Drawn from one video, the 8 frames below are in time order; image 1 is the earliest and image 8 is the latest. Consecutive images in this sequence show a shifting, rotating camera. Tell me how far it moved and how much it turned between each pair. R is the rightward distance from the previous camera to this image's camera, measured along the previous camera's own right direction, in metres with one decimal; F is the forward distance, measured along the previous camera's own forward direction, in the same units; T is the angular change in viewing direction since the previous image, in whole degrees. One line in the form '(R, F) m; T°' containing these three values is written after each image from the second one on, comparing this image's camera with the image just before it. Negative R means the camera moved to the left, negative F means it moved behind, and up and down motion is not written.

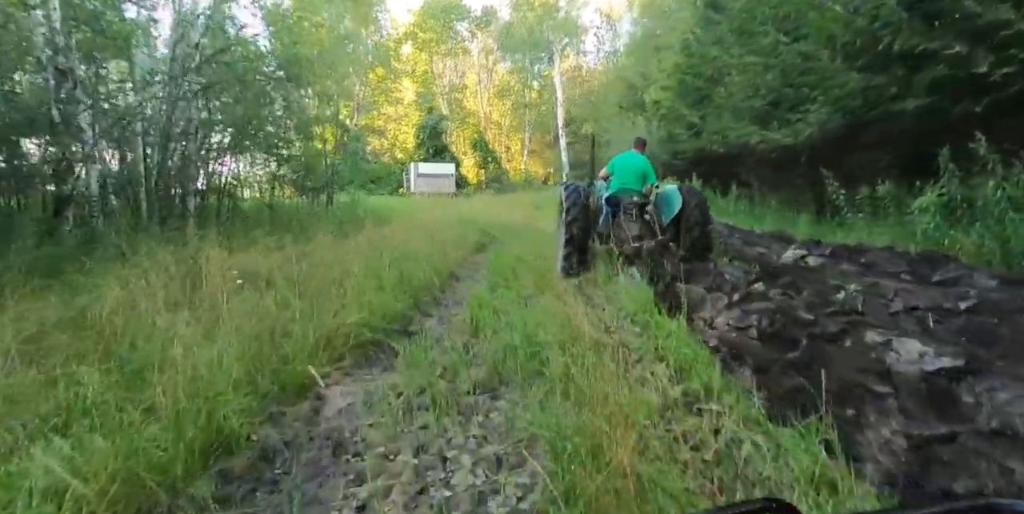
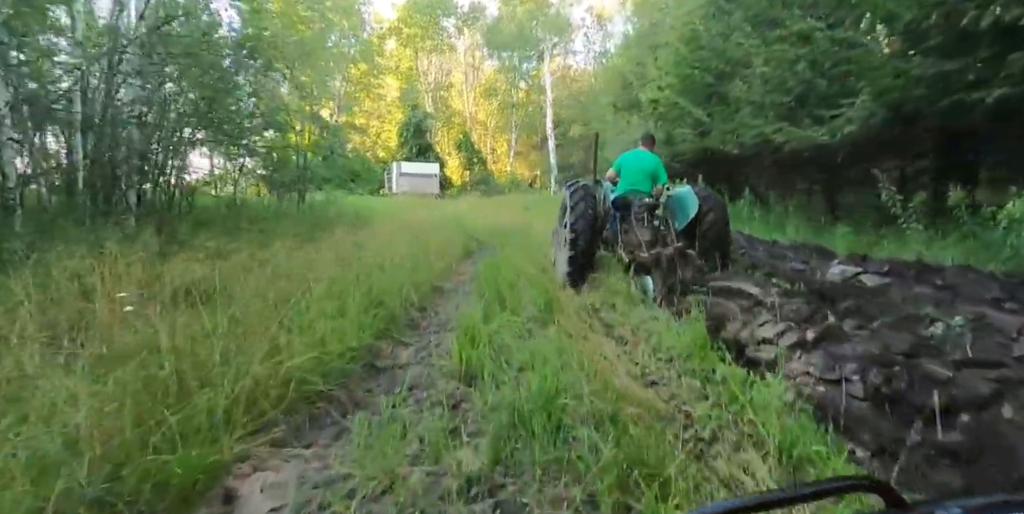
(-0.1, +1.1) m; +2°
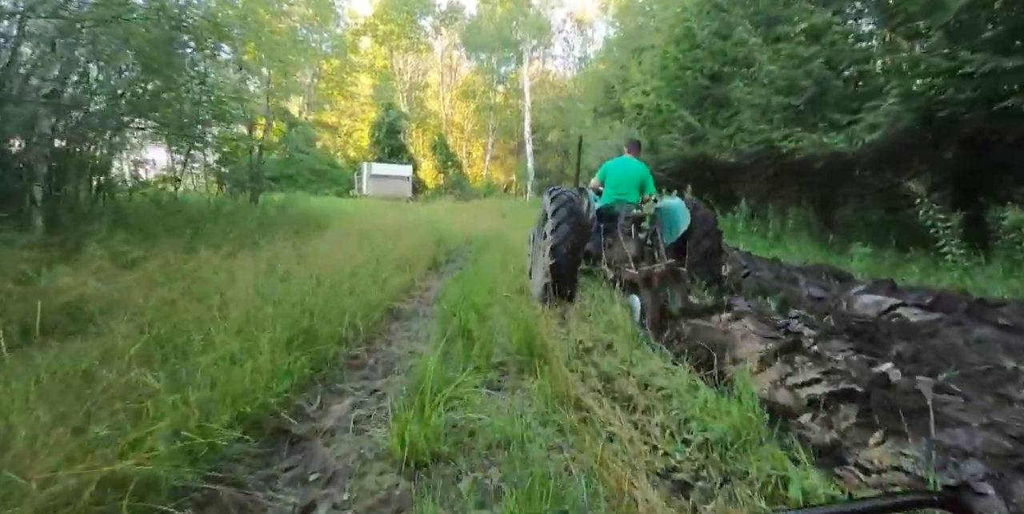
(0.0, +0.9) m; +3°
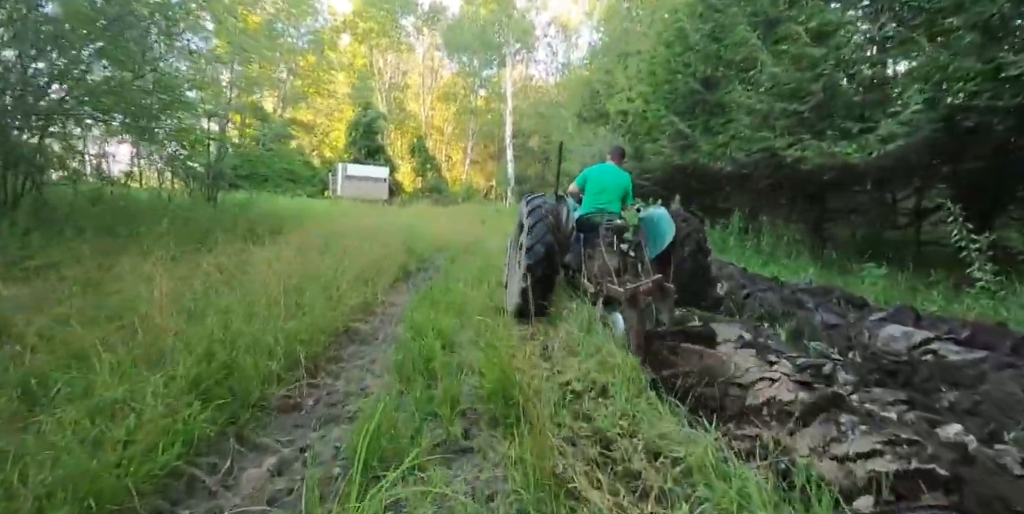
(0.0, +0.6) m; +2°
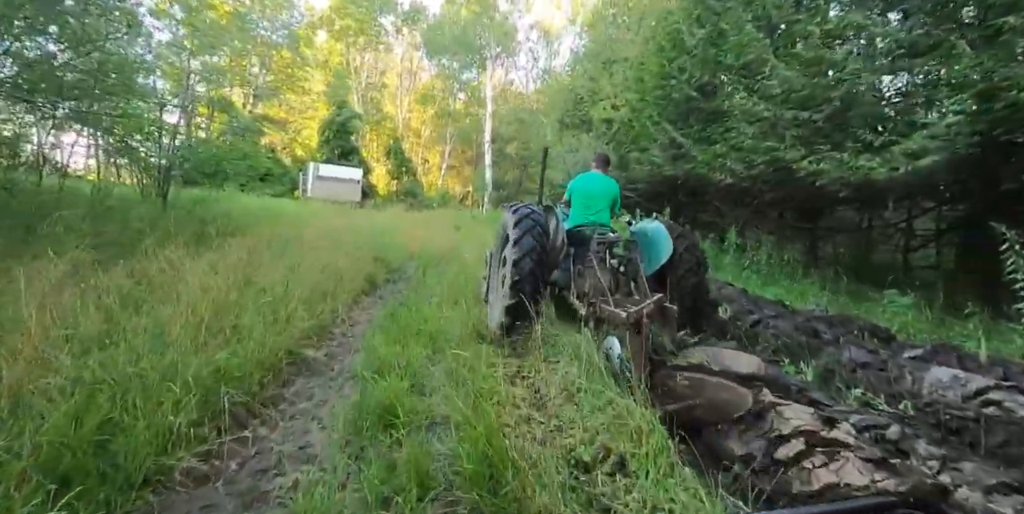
(-0.1, +0.7) m; +3°
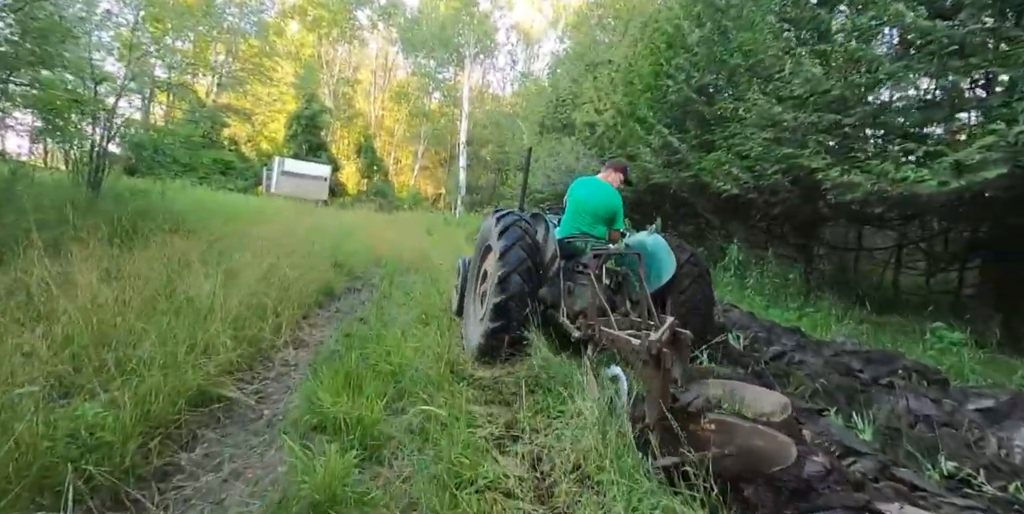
(-0.1, +0.8) m; +3°
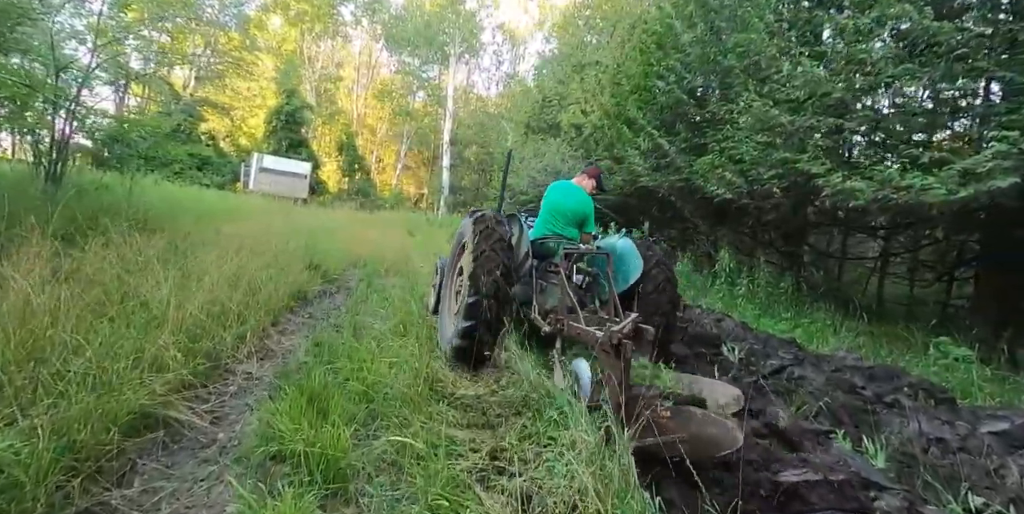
(0.0, +0.3) m; +2°
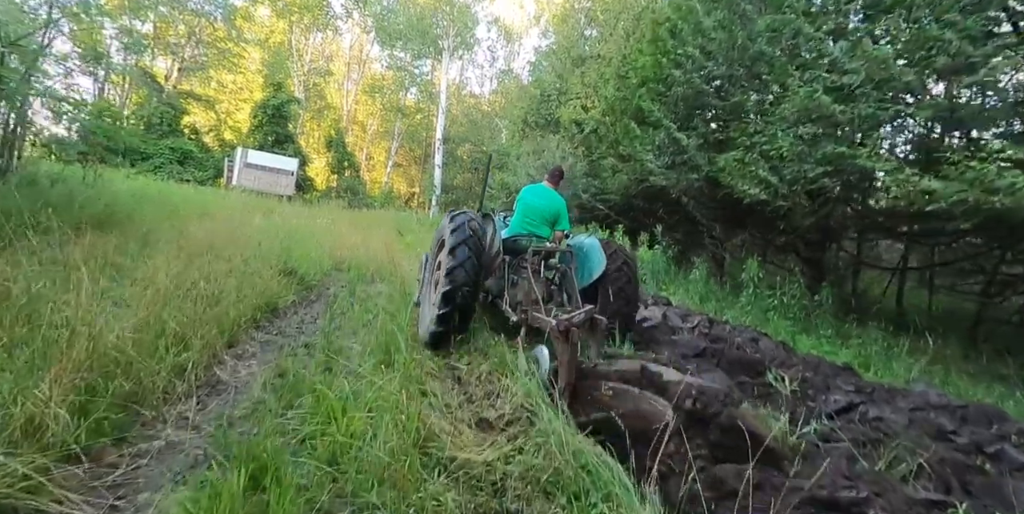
(-0.1, +0.7) m; +1°
